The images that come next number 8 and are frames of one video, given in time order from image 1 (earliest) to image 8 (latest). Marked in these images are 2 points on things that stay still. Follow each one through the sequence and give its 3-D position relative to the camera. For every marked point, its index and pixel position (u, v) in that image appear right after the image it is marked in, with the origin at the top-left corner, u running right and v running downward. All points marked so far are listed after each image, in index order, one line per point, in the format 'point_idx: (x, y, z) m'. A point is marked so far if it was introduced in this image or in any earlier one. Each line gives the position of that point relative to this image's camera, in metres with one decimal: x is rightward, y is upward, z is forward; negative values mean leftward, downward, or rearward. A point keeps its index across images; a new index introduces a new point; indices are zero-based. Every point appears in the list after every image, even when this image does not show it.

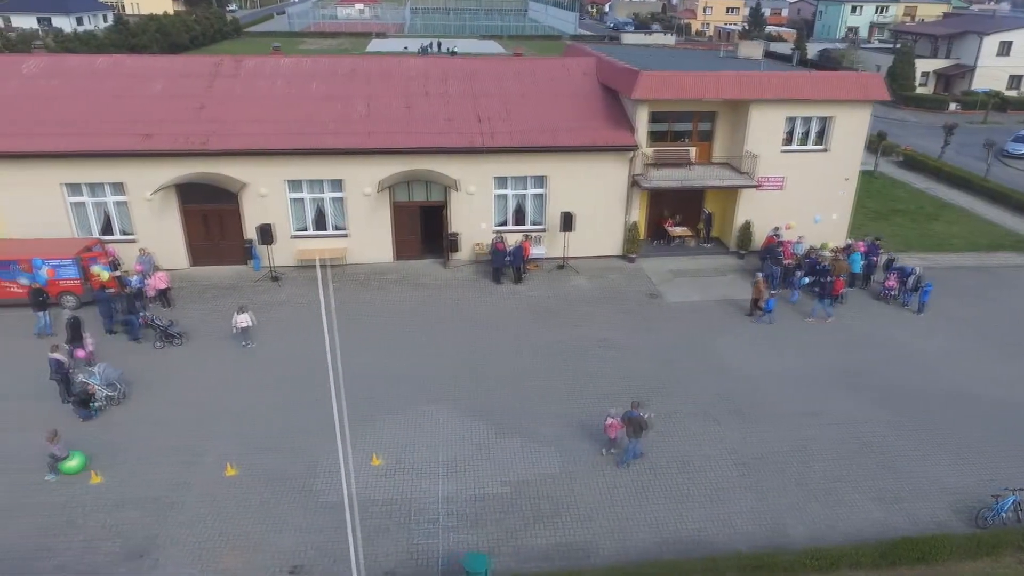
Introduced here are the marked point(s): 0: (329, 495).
0: (-3.2, -3.7, +12.6) m
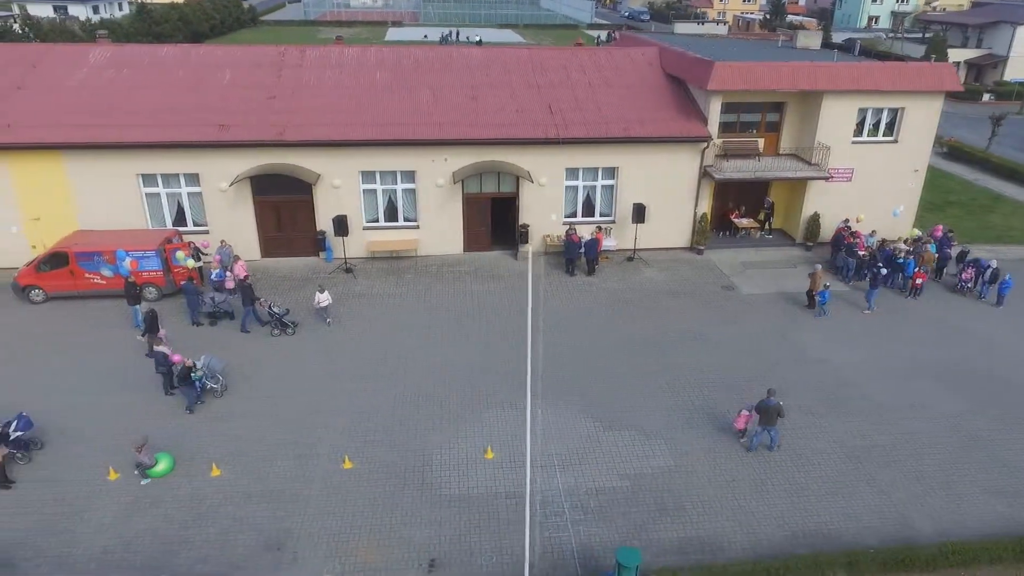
0: (-1.1, -3.6, +12.6) m
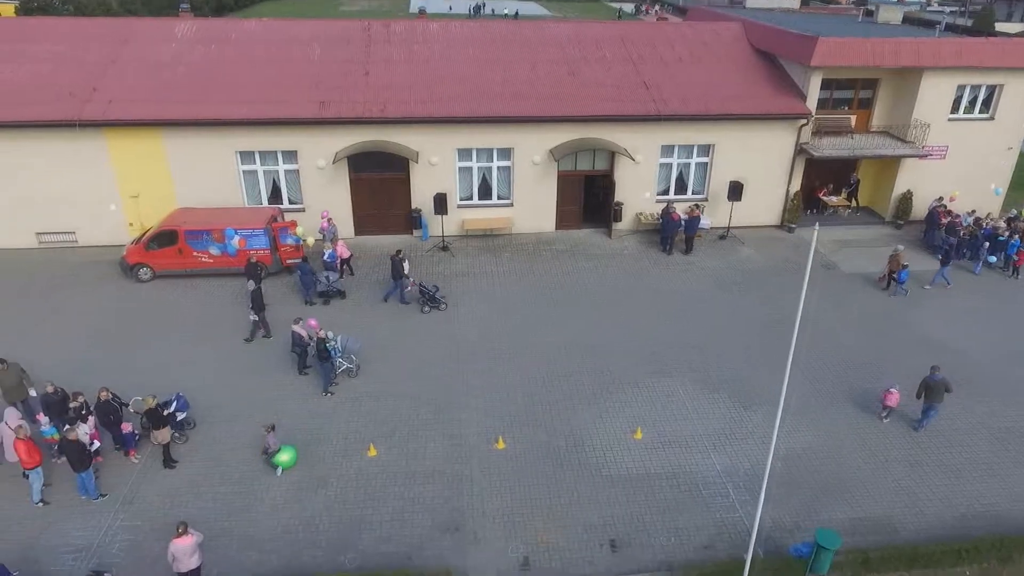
0: (+1.8, -3.2, +12.6) m
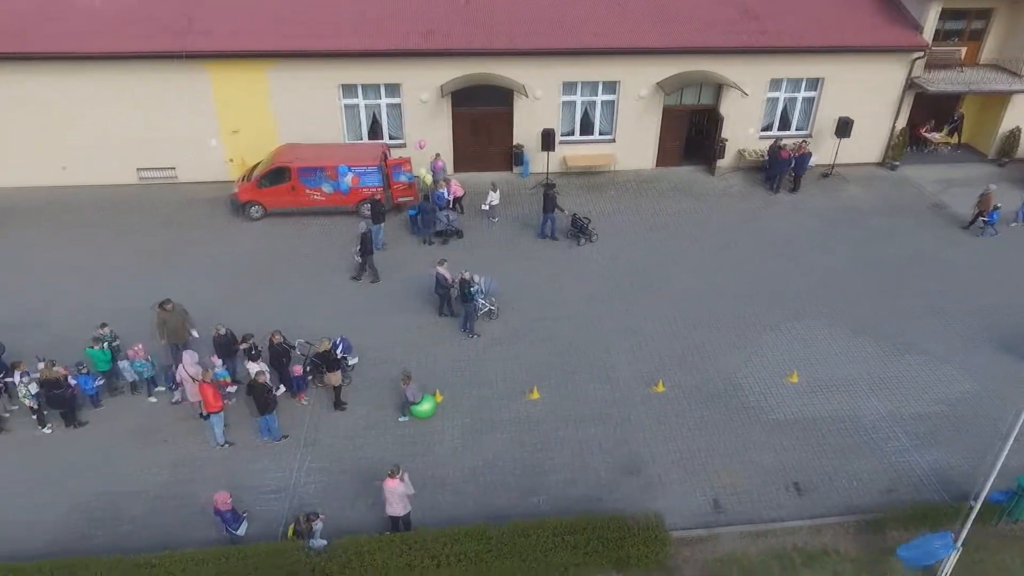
0: (+4.7, -2.2, +12.7) m
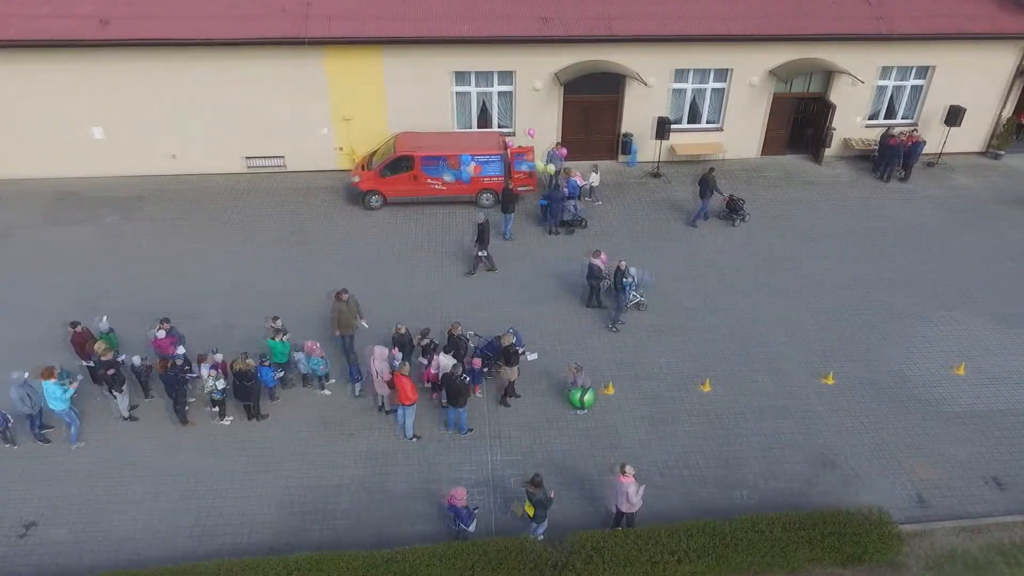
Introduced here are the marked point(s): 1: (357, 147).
0: (+7.7, -2.1, +12.6) m
1: (-4.2, +3.8, +19.2) m
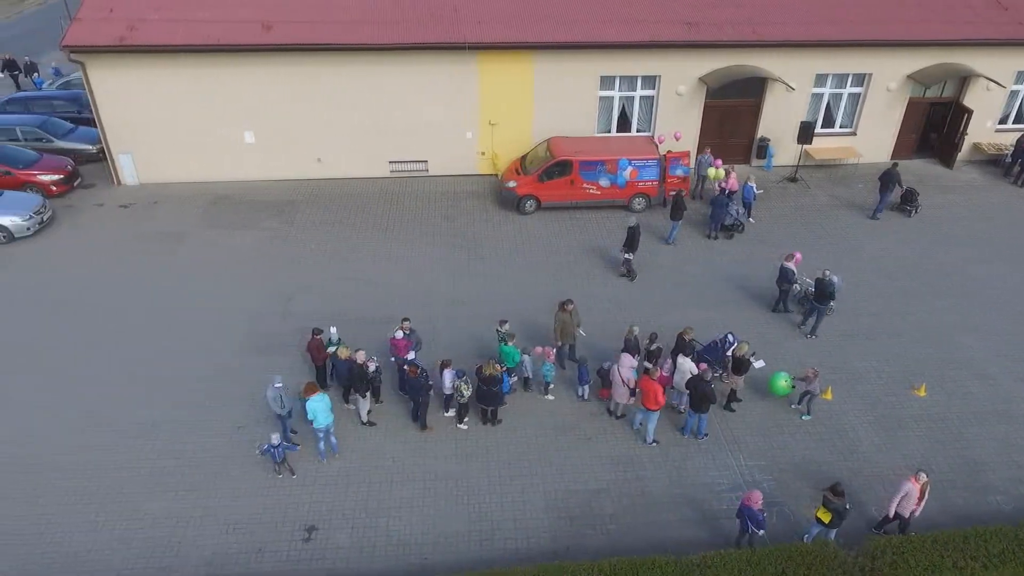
0: (+11.6, -2.2, +12.6) m
1: (-0.4, +3.7, +19.2) m
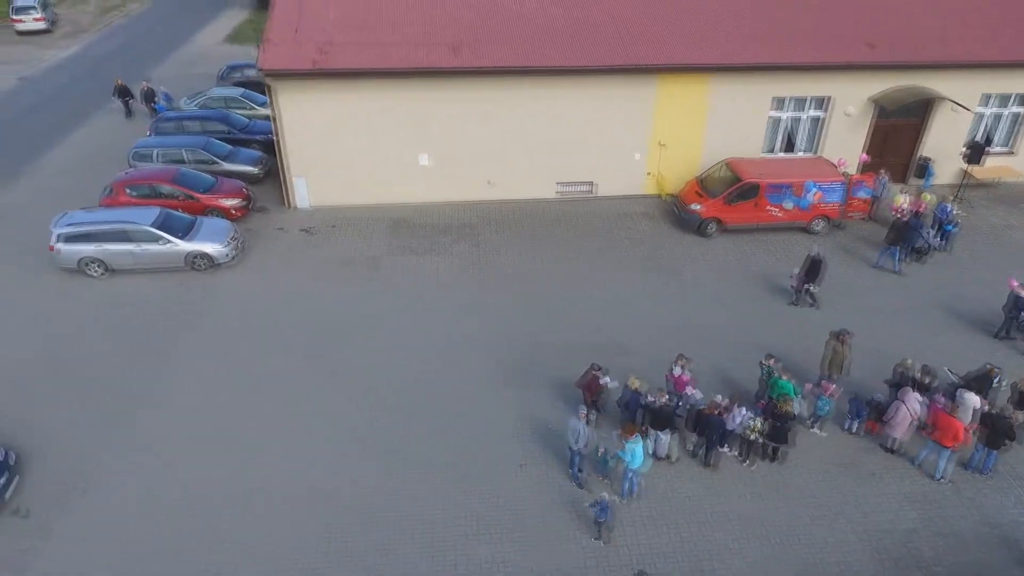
0: (+16.1, -2.7, +12.5) m
1: (+4.1, +3.1, +19.1) m
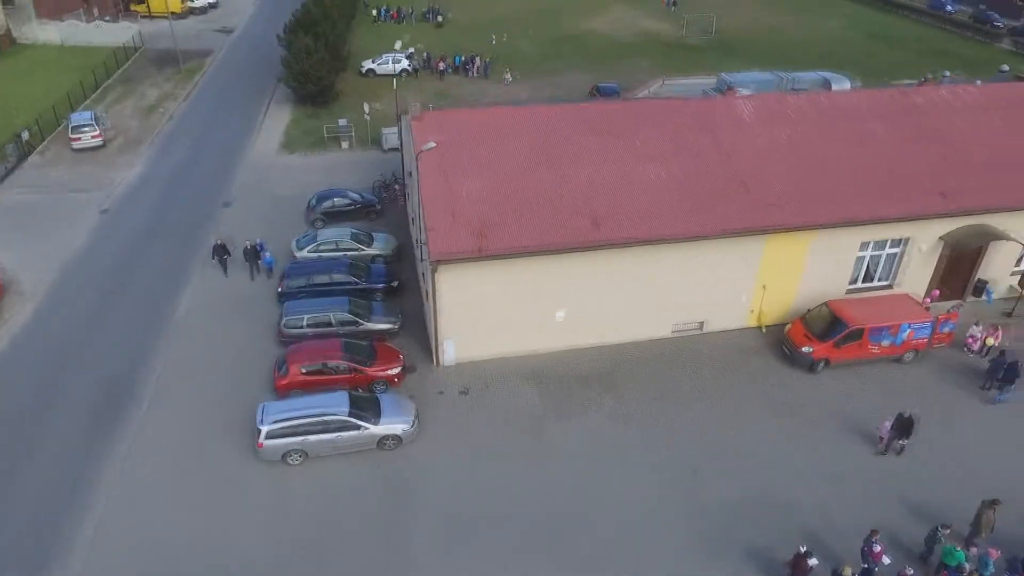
0: (+20.2, -5.8, +15.4) m
1: (+7.6, -0.6, +21.3) m
